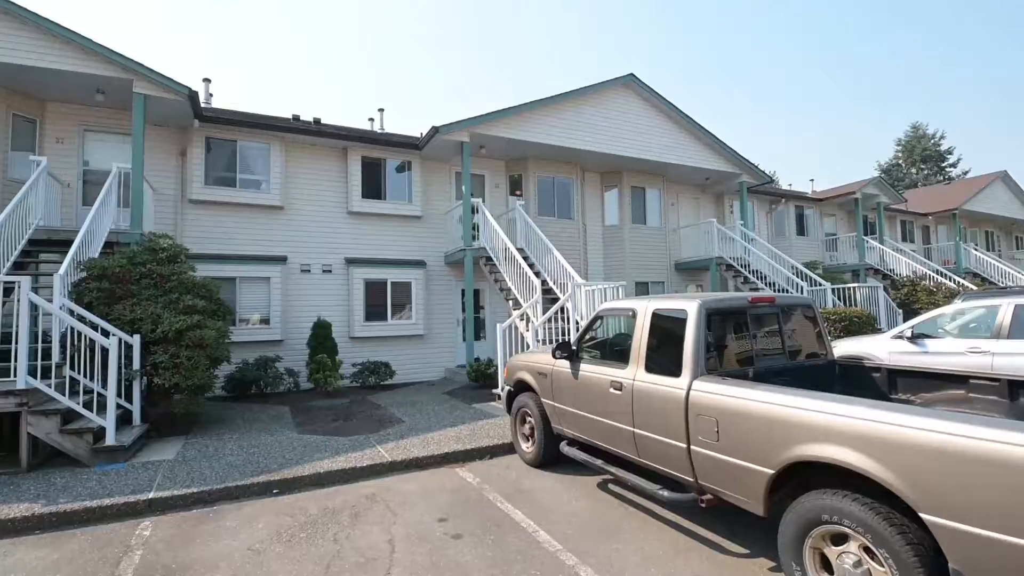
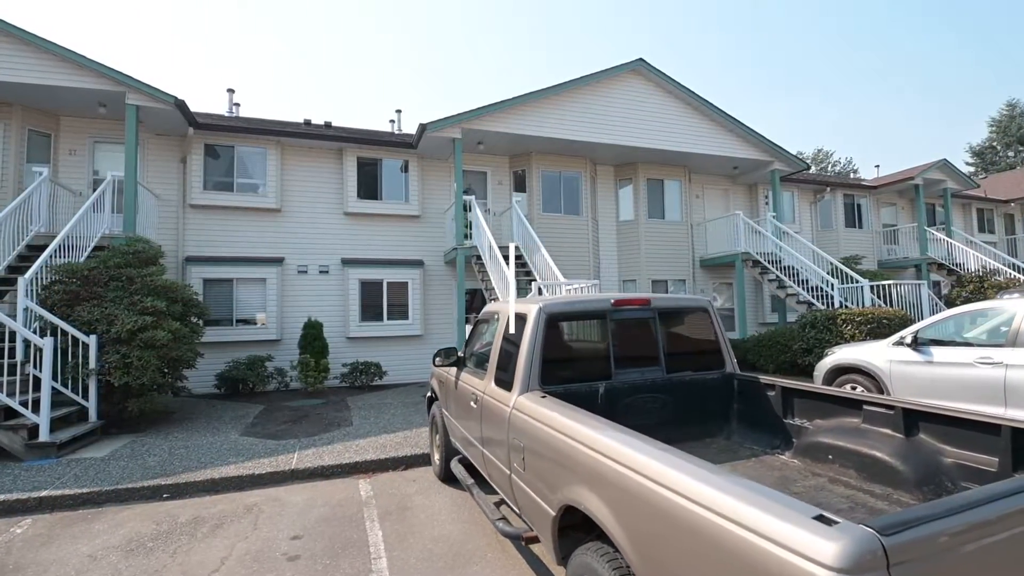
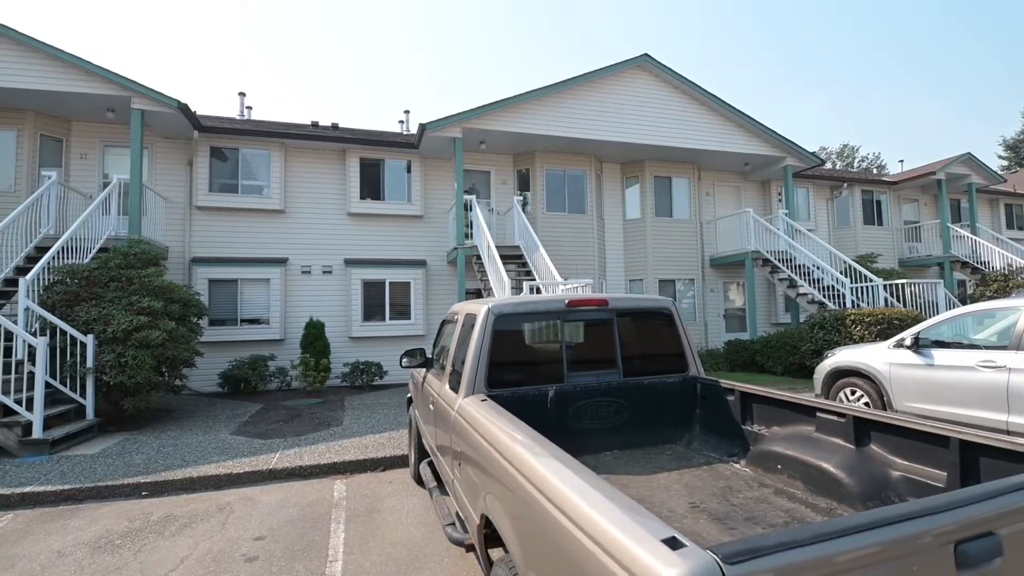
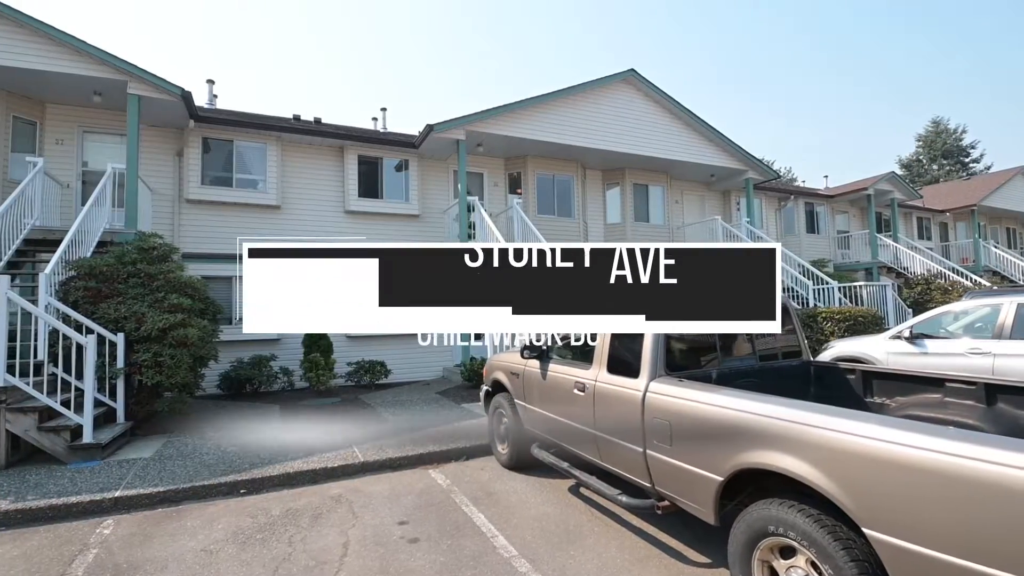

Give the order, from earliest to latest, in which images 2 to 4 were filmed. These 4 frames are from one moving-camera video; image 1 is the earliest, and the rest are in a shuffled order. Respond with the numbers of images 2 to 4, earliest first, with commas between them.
4, 2, 3
